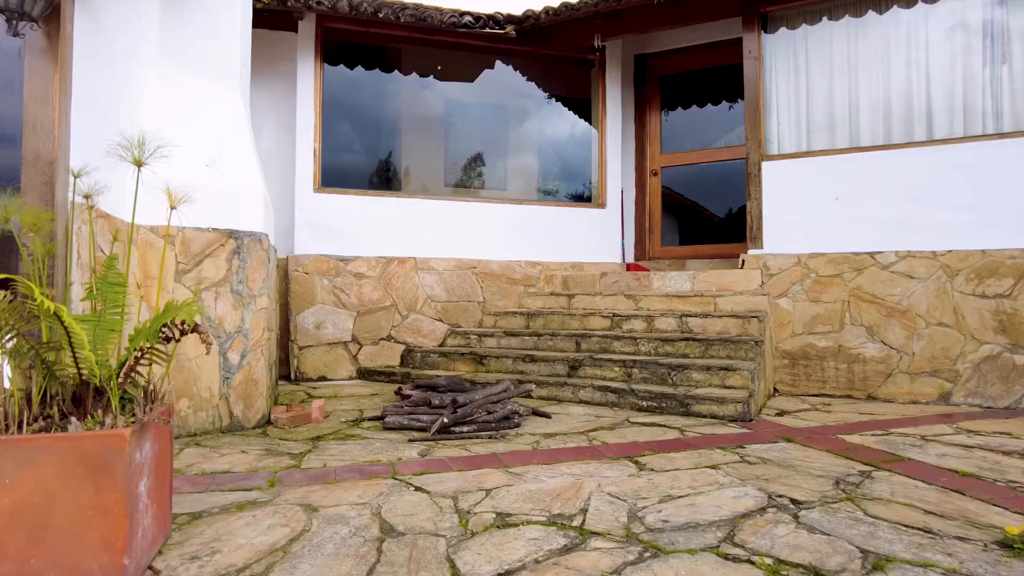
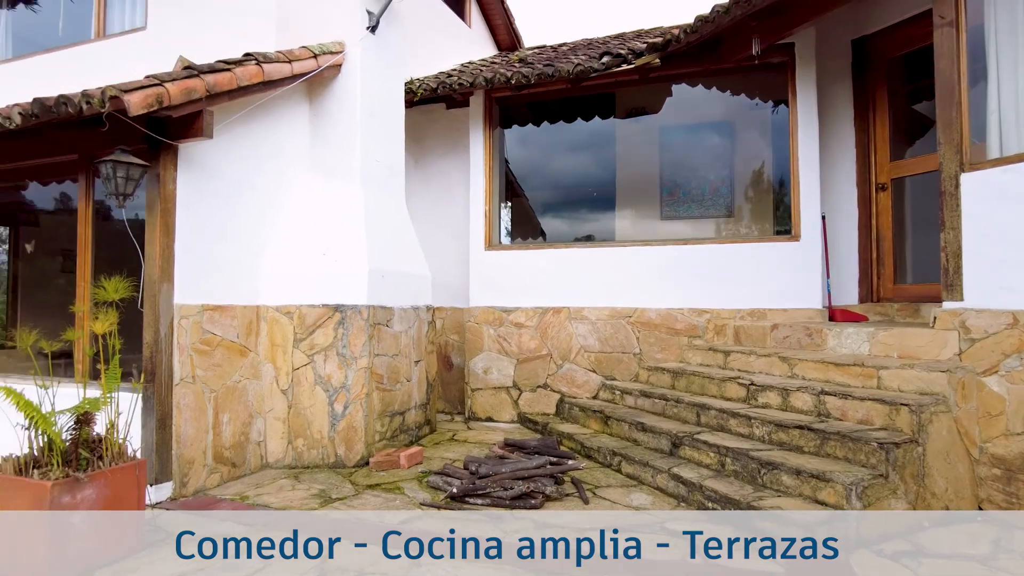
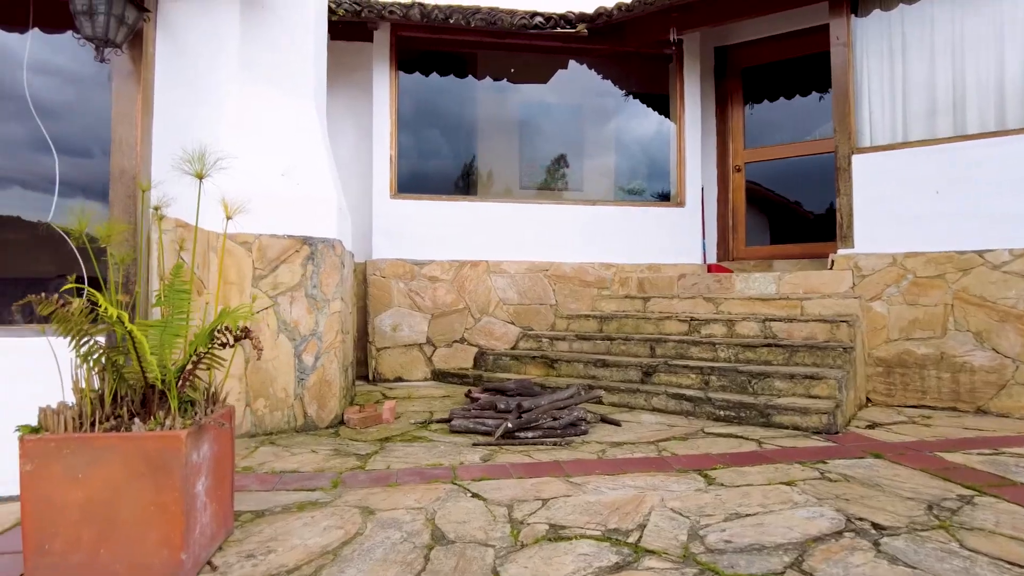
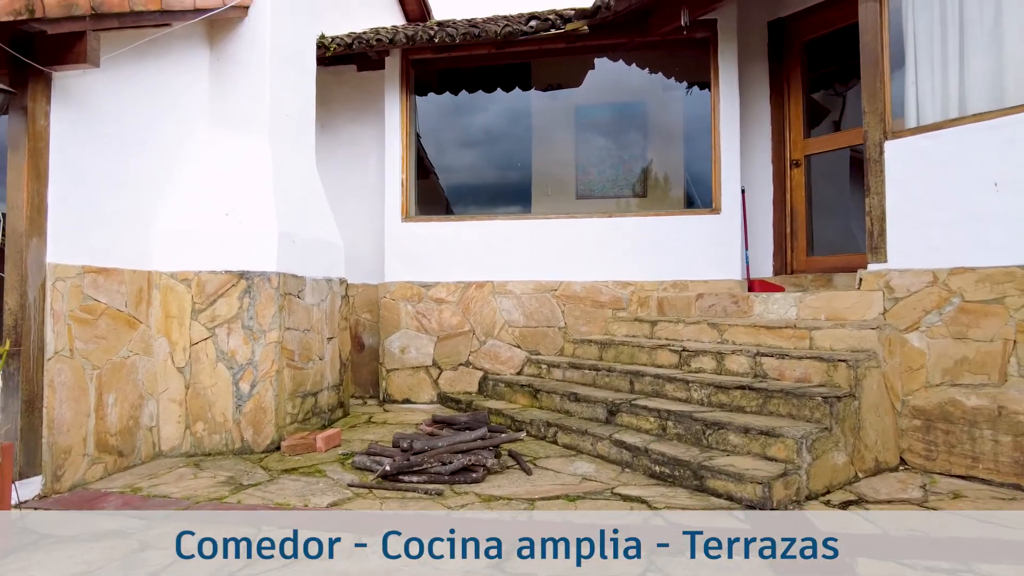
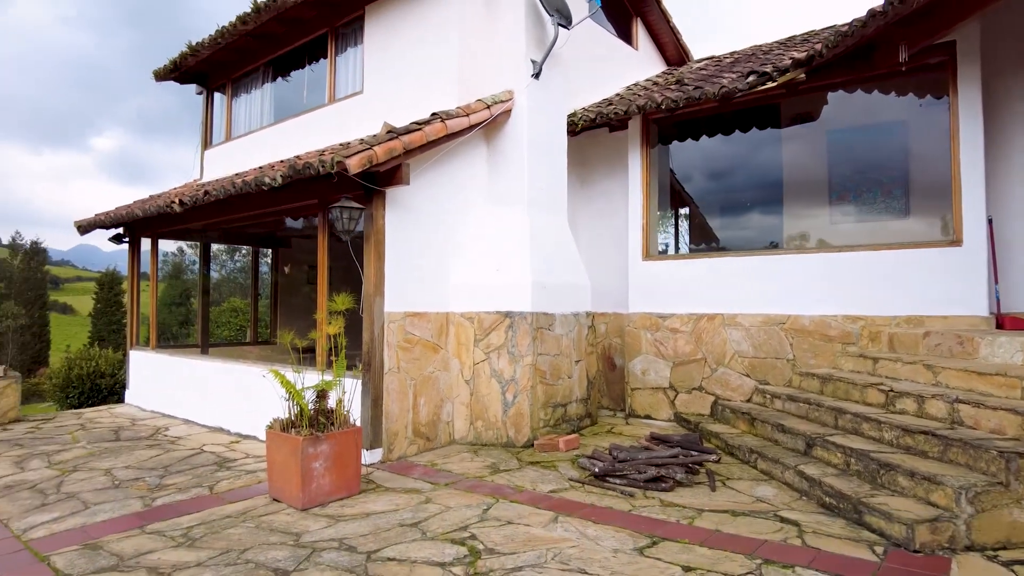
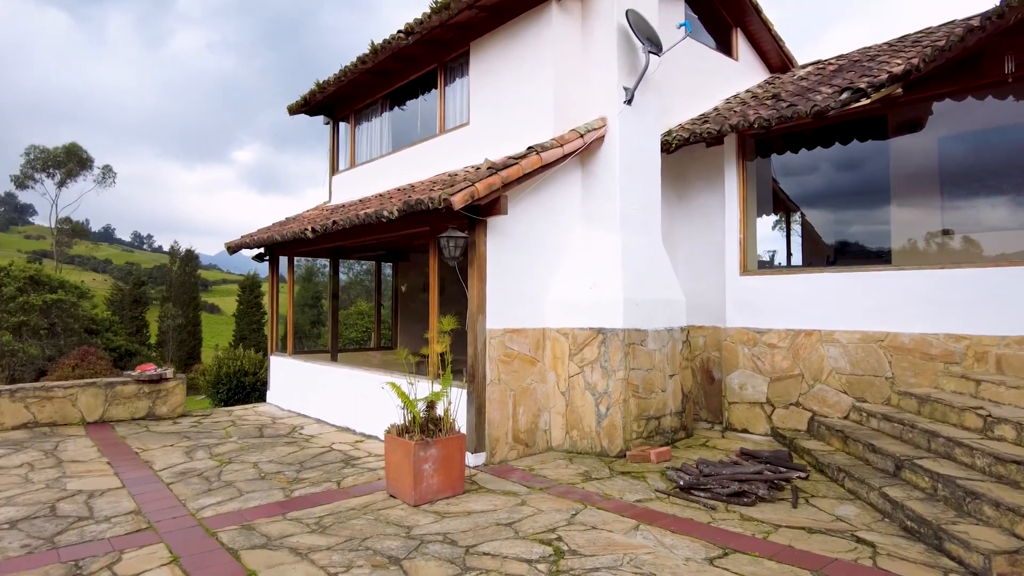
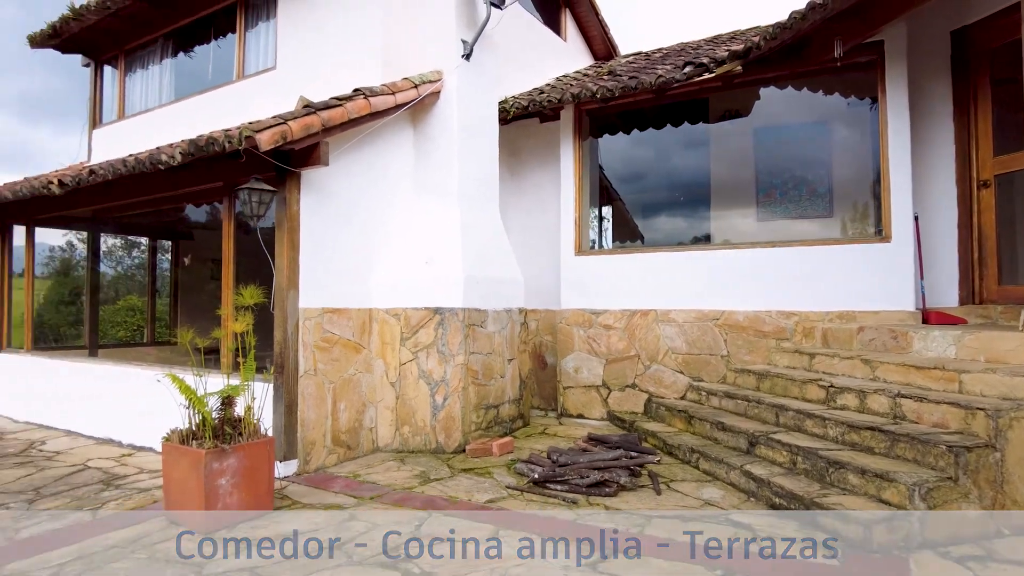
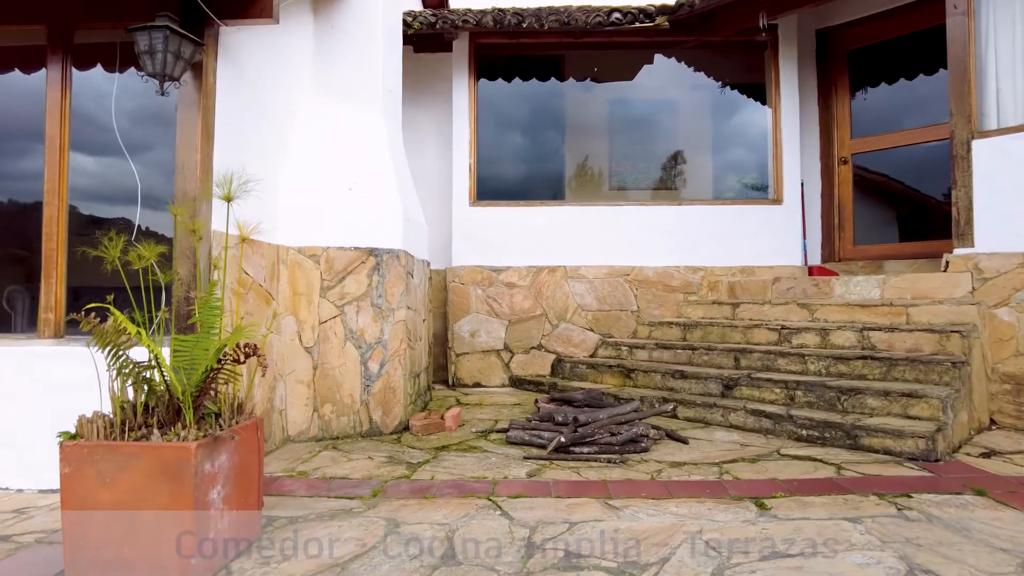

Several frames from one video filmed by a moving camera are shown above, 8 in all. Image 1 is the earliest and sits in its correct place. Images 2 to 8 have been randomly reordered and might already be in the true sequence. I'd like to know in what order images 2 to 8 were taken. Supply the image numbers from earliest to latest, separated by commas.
3, 8, 4, 2, 7, 5, 6
